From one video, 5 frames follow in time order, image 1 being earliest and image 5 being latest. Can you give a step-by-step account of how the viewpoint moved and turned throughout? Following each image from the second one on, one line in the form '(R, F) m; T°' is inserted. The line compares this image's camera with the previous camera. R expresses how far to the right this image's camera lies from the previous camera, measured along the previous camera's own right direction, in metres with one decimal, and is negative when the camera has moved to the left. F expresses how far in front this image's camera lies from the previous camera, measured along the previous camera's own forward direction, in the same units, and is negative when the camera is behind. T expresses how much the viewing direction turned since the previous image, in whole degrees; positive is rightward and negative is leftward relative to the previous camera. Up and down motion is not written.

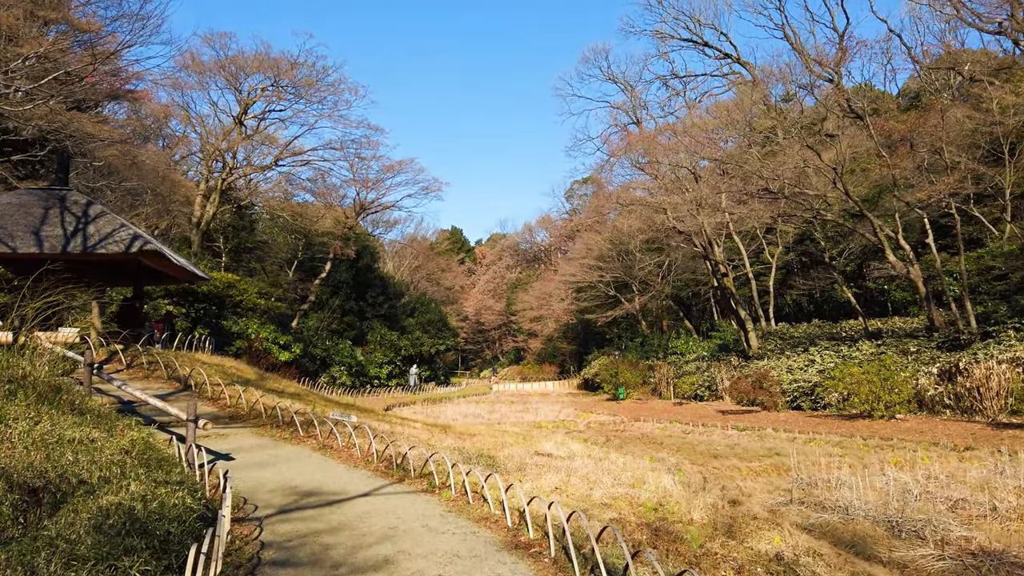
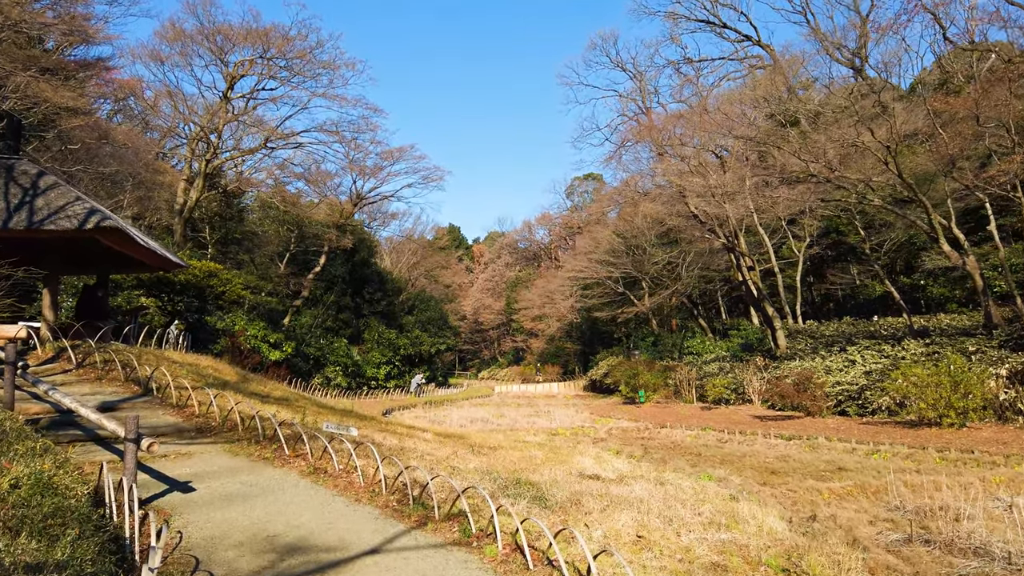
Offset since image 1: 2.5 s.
(-0.3, +1.4) m; 0°
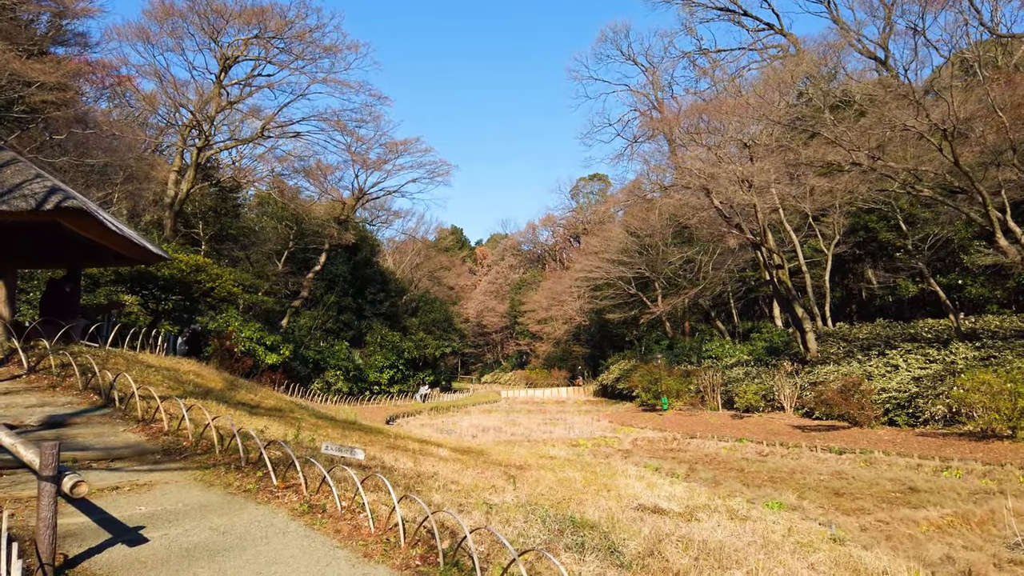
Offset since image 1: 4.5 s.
(-0.3, +1.1) m; 0°
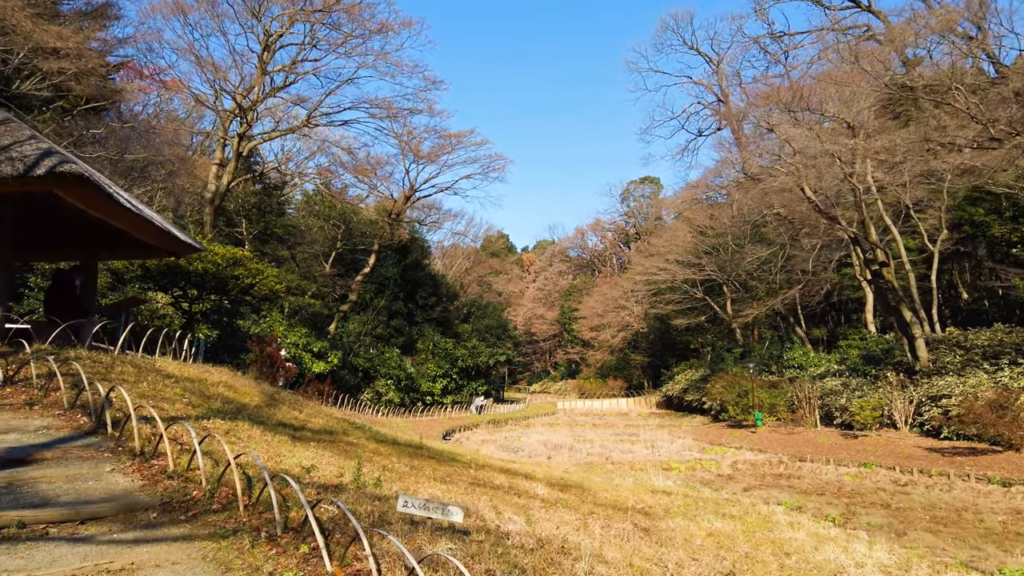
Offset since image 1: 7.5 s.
(-0.5, +1.6) m; -3°
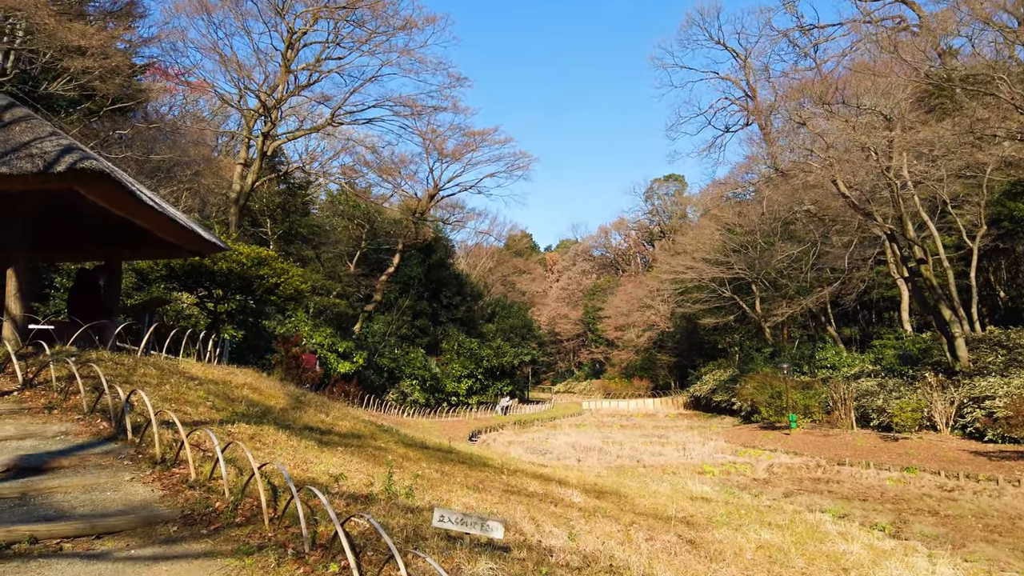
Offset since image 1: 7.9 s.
(-0.1, +0.2) m; -2°
